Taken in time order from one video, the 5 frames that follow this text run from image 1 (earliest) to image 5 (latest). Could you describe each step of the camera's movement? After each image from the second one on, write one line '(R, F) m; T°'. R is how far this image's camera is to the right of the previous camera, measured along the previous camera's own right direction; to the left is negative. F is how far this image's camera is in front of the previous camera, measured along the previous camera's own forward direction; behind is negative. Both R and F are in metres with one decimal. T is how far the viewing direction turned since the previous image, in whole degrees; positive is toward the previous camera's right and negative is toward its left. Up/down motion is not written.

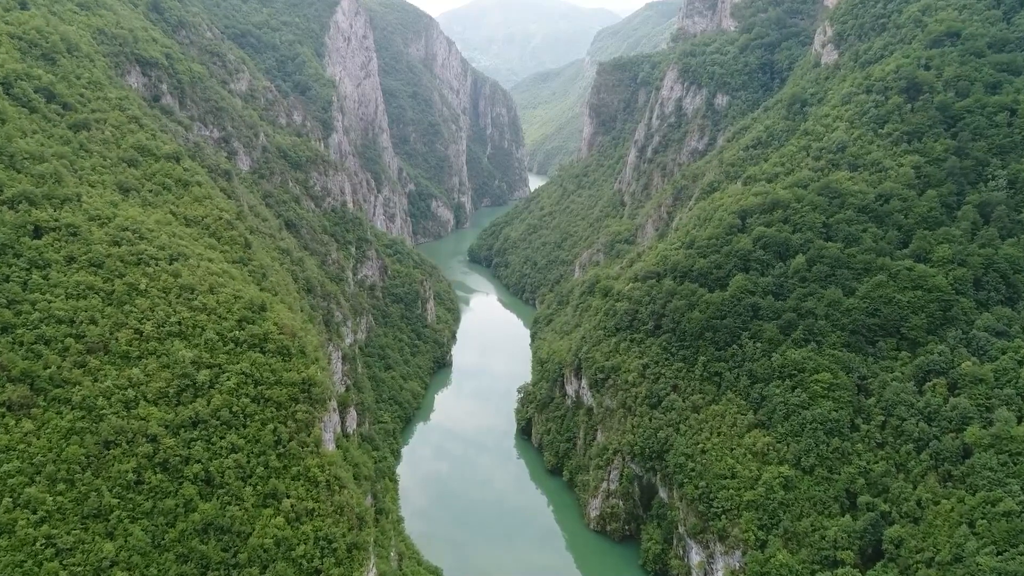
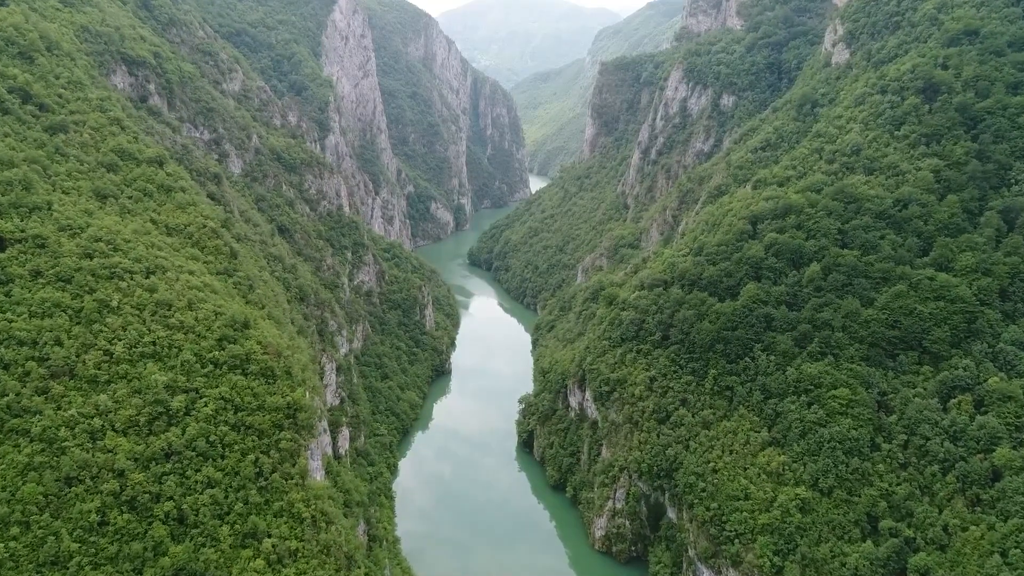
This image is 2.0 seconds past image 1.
(-0.1, +1.6) m; 0°
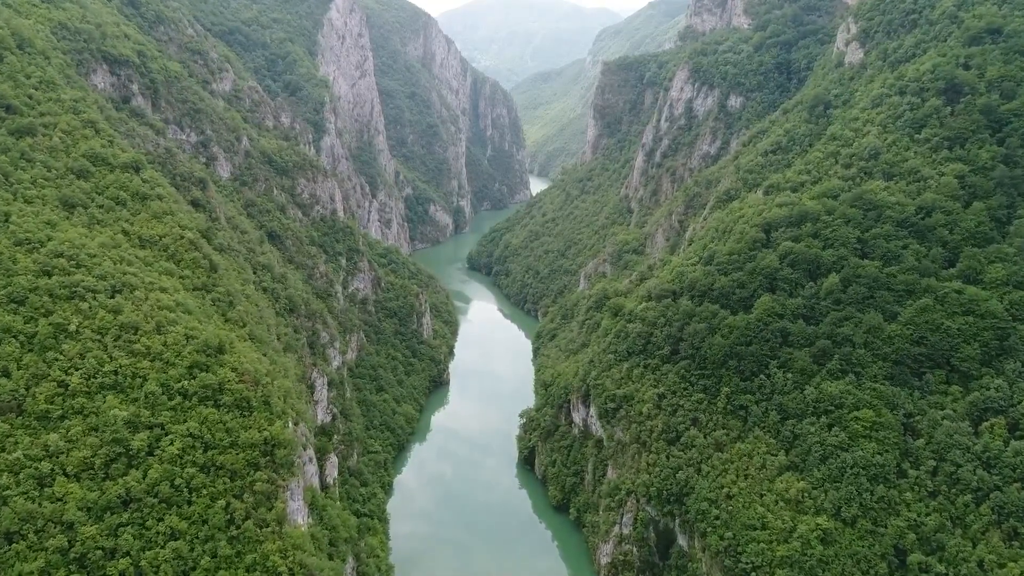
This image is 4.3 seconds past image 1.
(0.0, +1.9) m; 0°
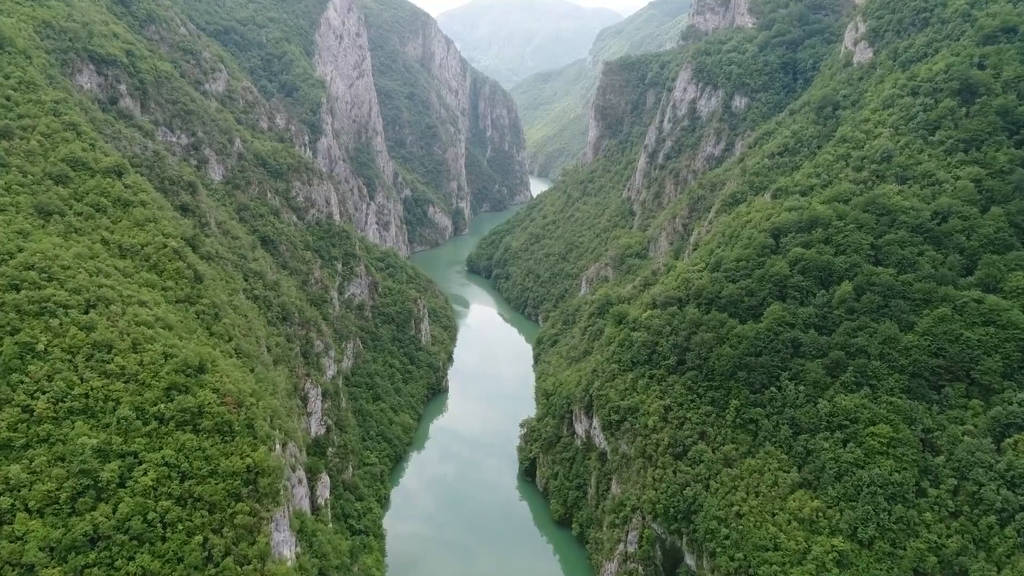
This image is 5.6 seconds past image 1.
(0.0, +1.2) m; 0°
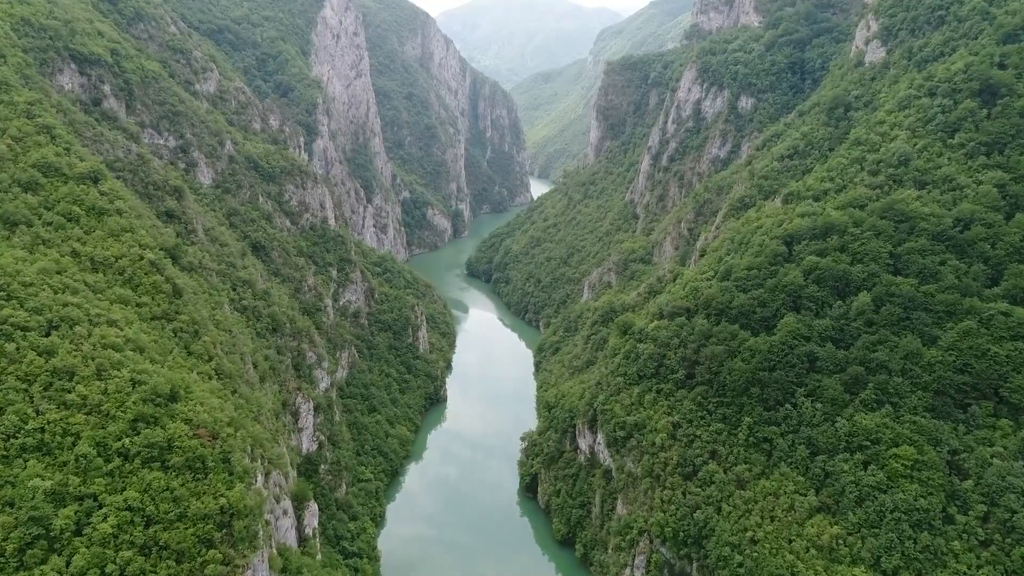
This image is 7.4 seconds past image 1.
(0.0, +1.5) m; 0°
